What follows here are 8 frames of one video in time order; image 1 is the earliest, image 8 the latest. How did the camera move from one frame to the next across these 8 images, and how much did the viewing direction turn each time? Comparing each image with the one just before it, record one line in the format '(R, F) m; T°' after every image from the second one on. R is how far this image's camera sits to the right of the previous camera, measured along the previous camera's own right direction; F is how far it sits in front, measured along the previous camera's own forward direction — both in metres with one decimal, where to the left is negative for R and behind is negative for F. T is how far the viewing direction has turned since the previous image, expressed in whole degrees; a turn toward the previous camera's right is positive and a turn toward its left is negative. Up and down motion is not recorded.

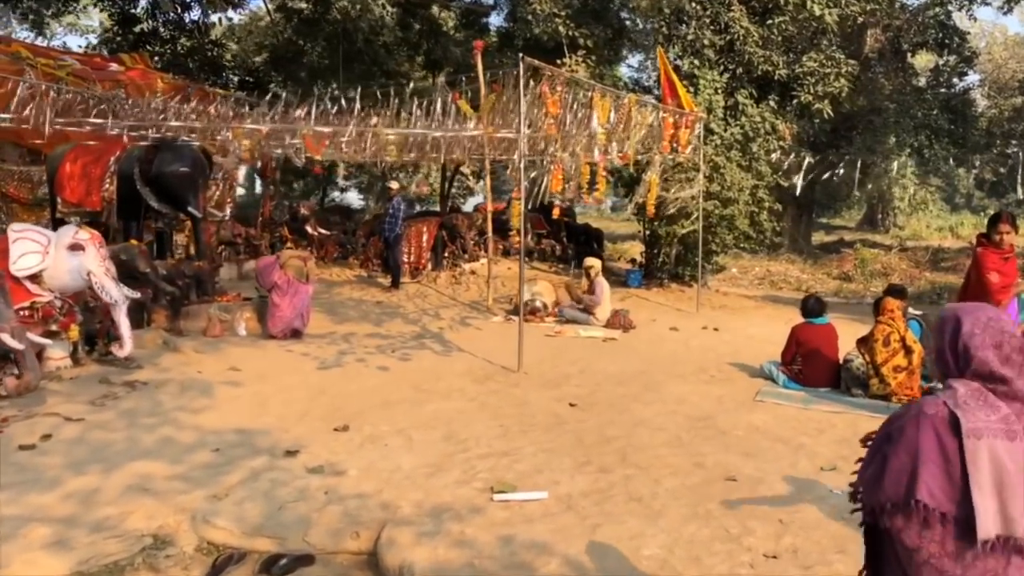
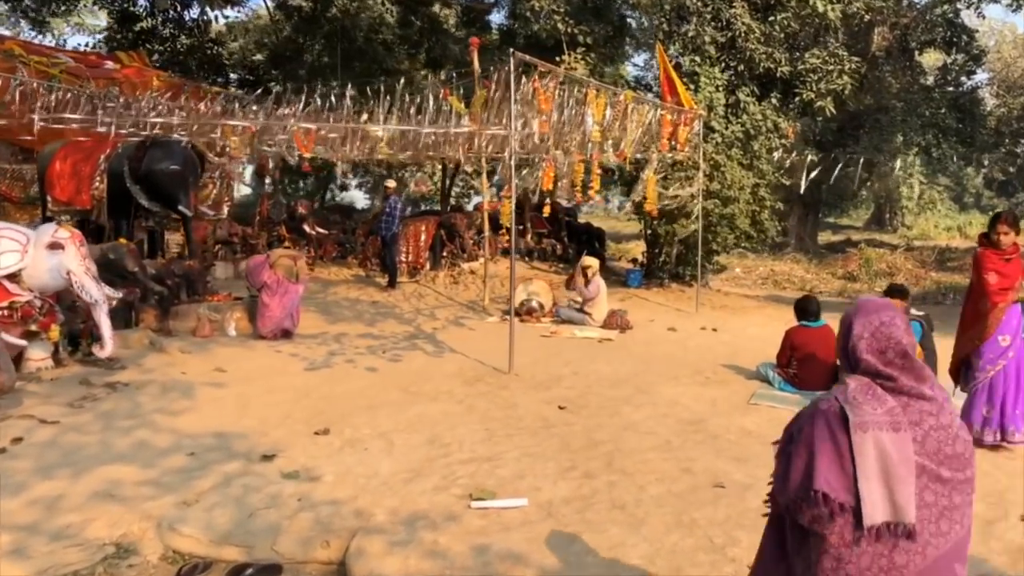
(+0.2, +0.2) m; 0°
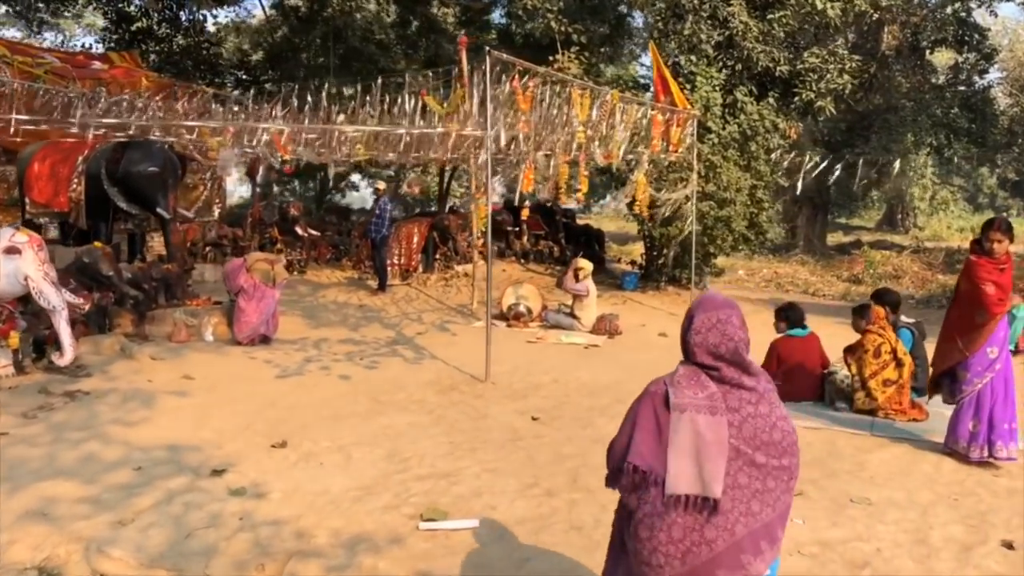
(+0.3, +0.2) m; -1°
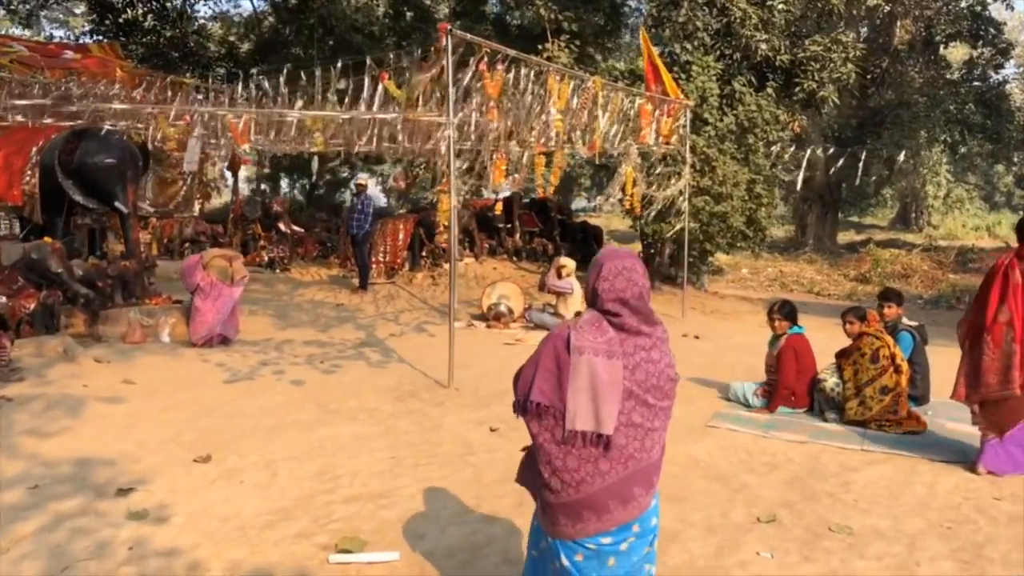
(+0.4, +0.6) m; -1°
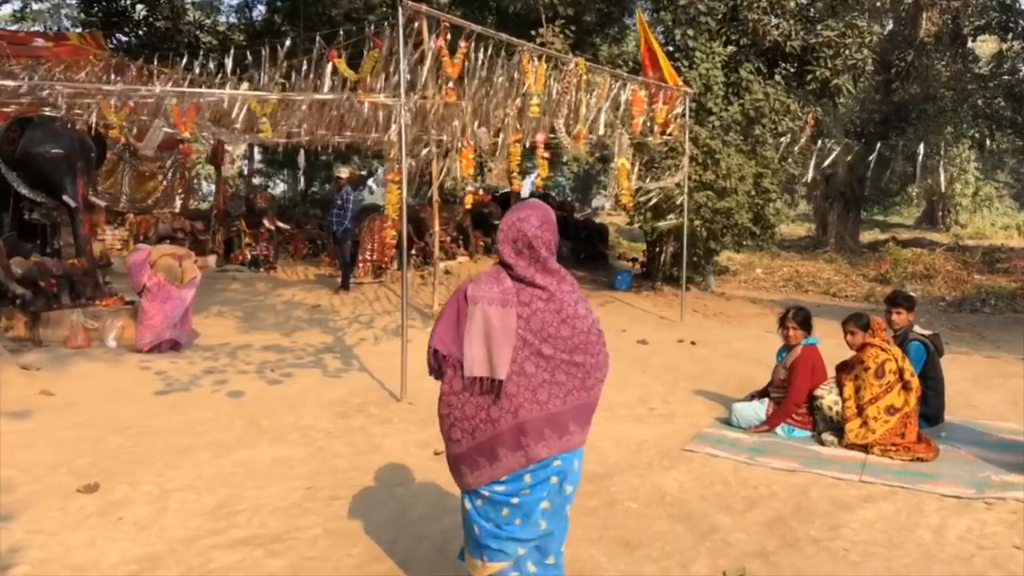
(+0.5, +0.8) m; -1°
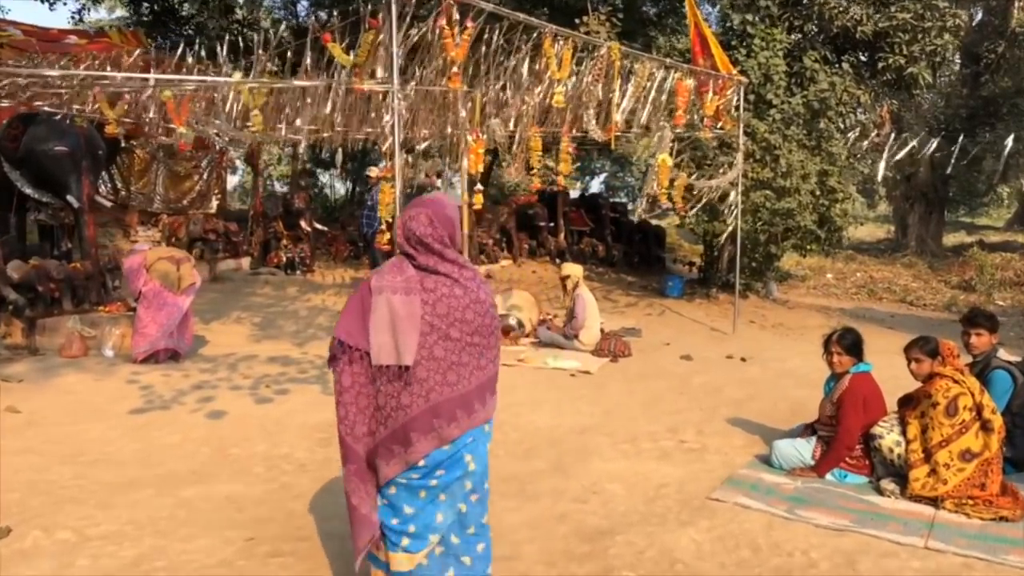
(+0.4, +0.8) m; -5°
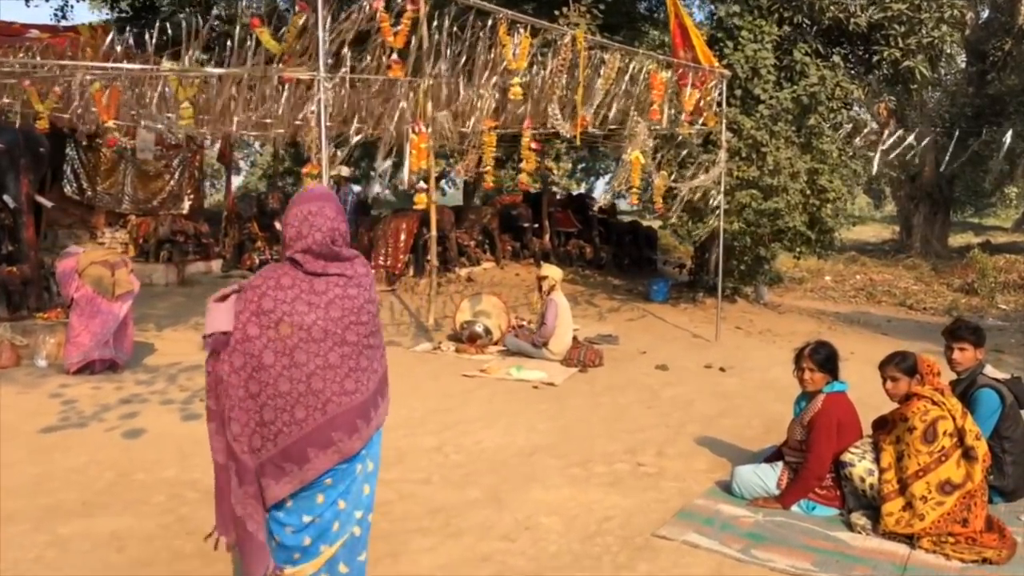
(+0.4, +0.5) m; 0°
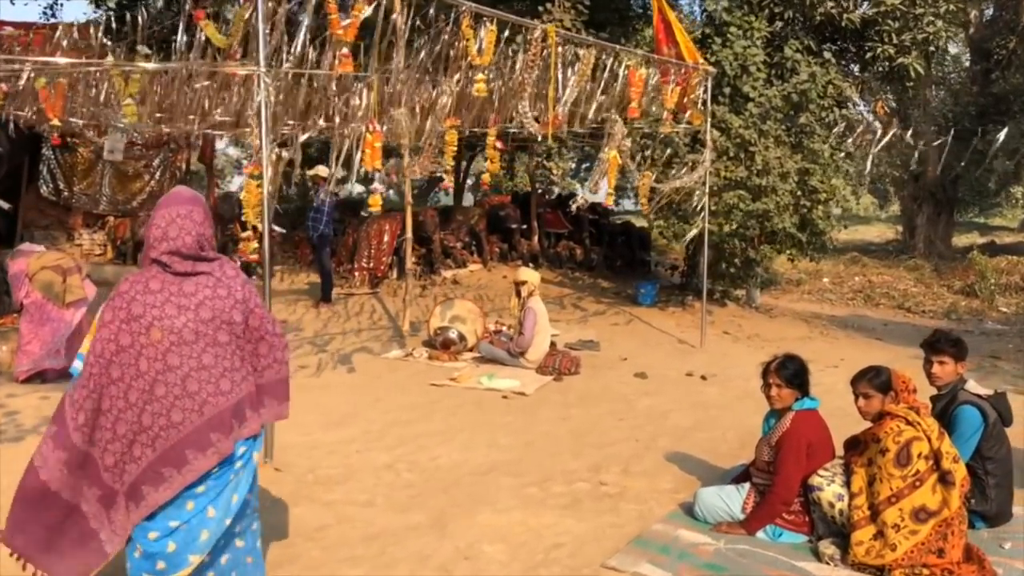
(+0.3, +0.3) m; 0°
